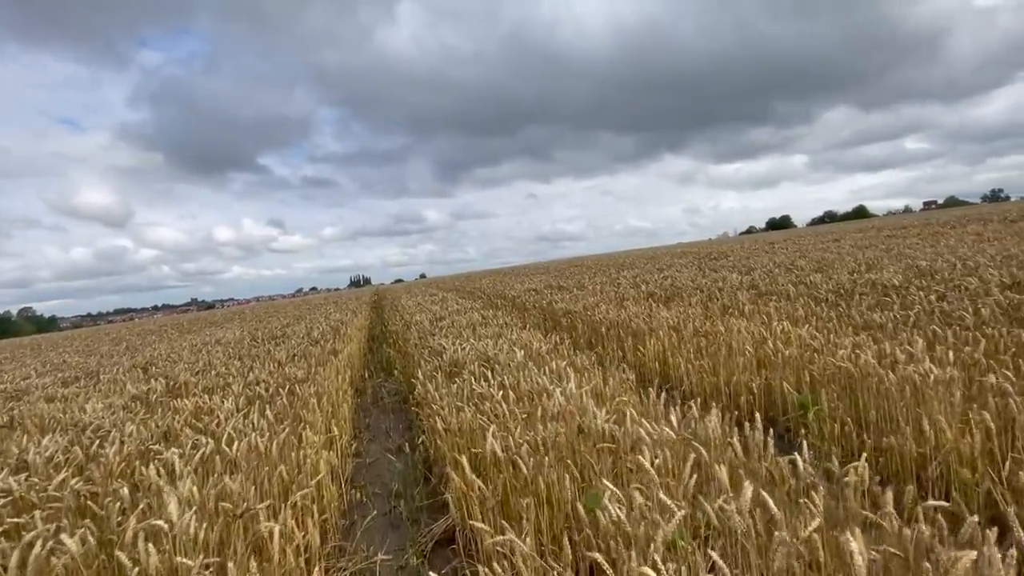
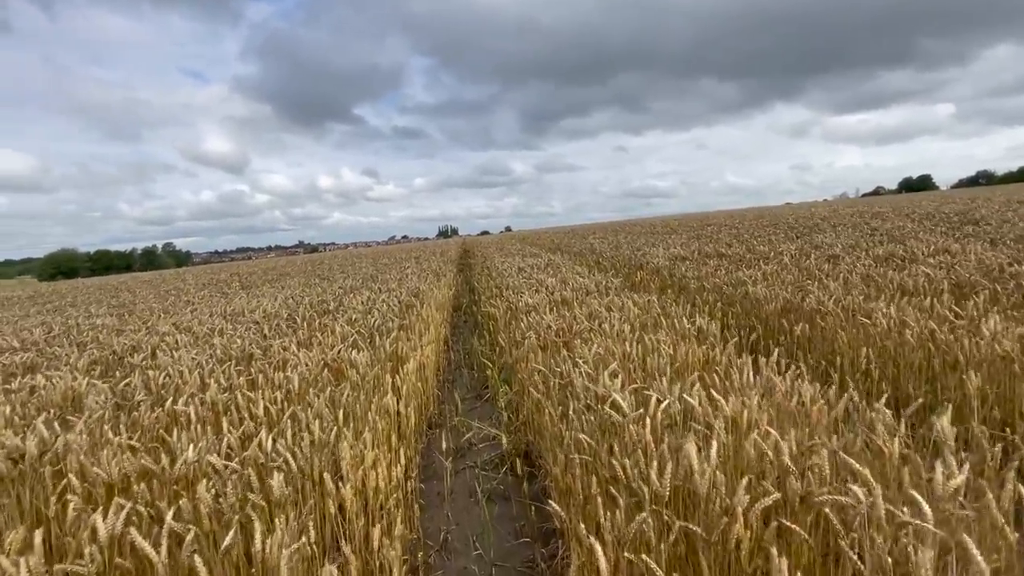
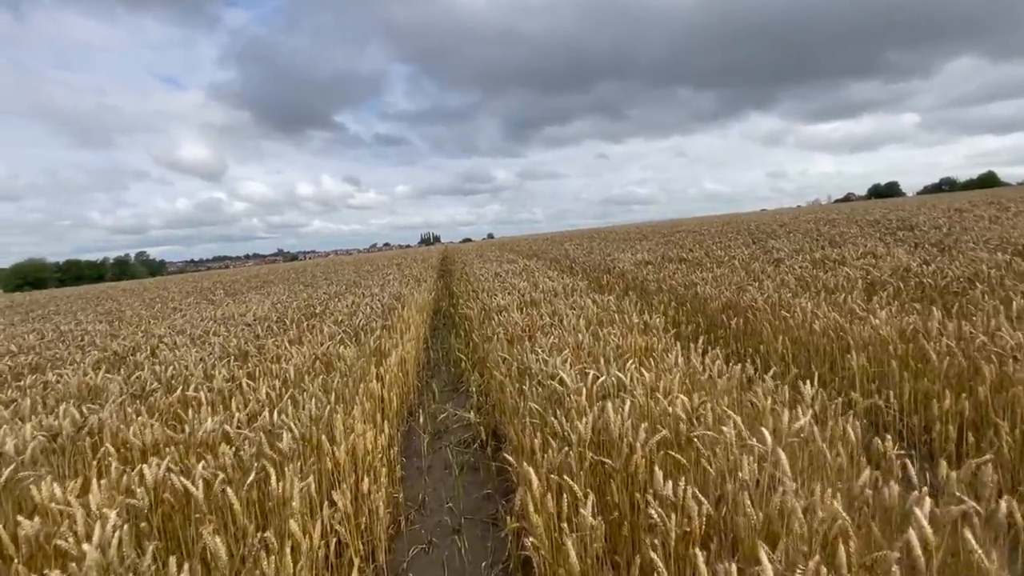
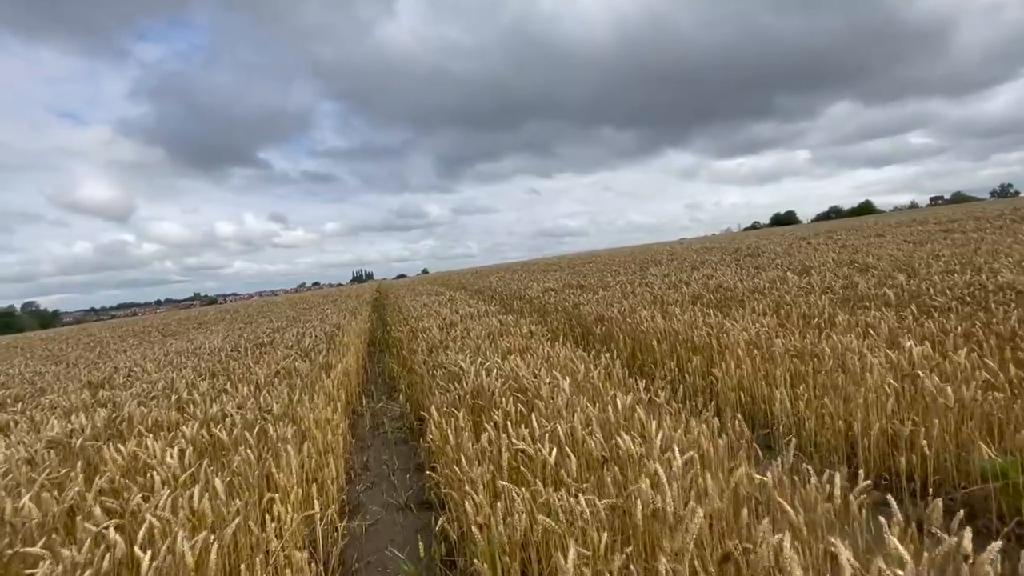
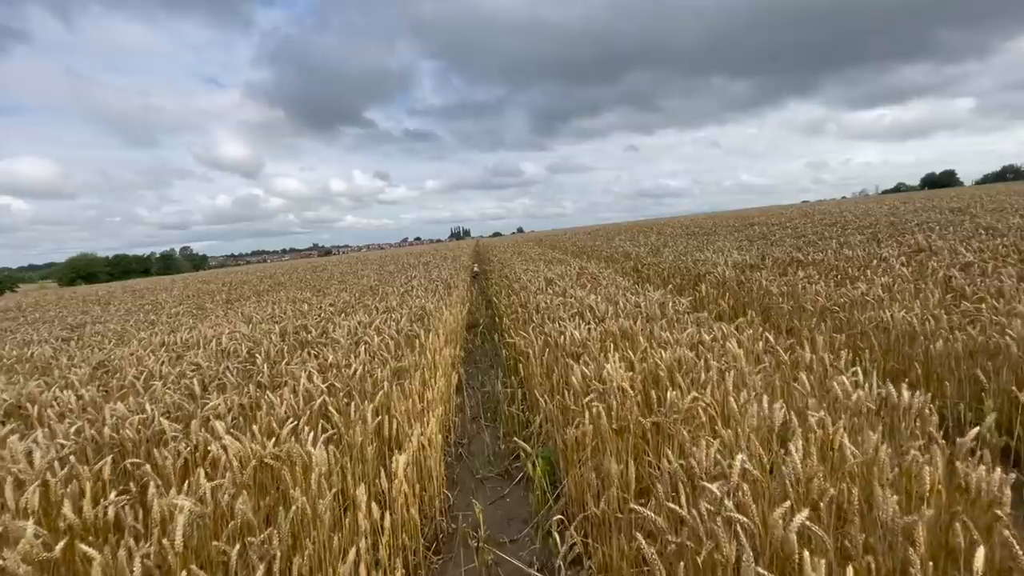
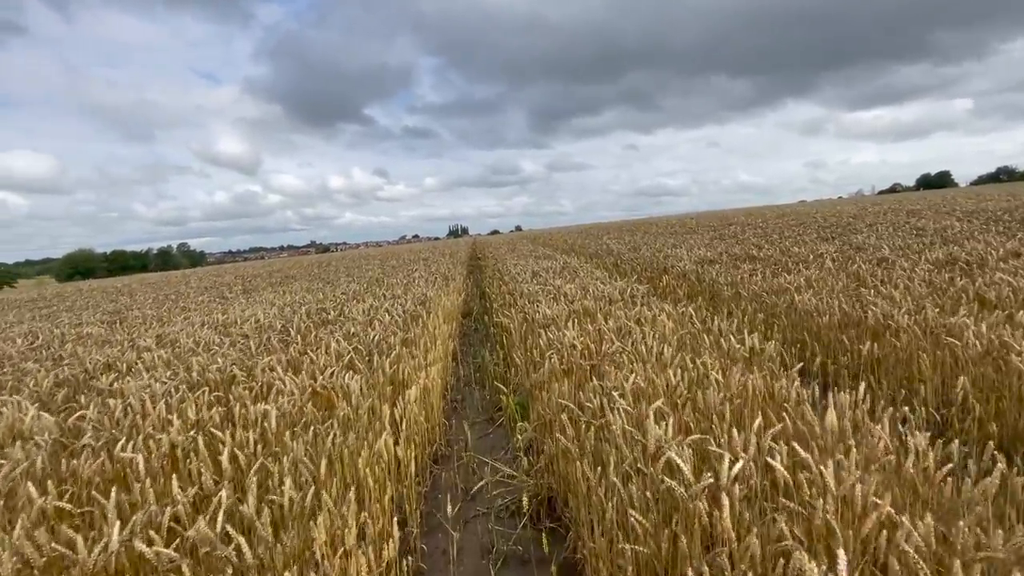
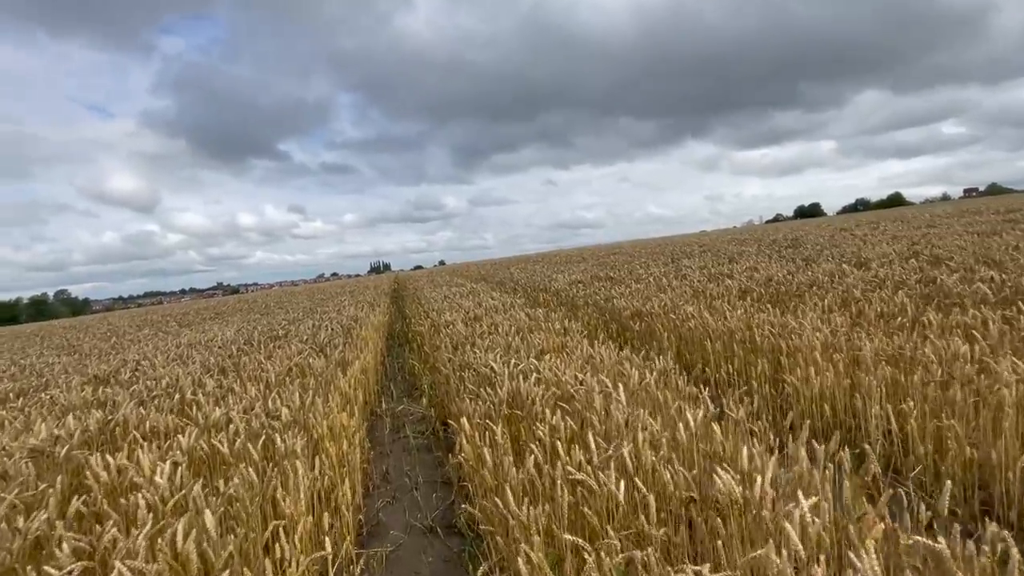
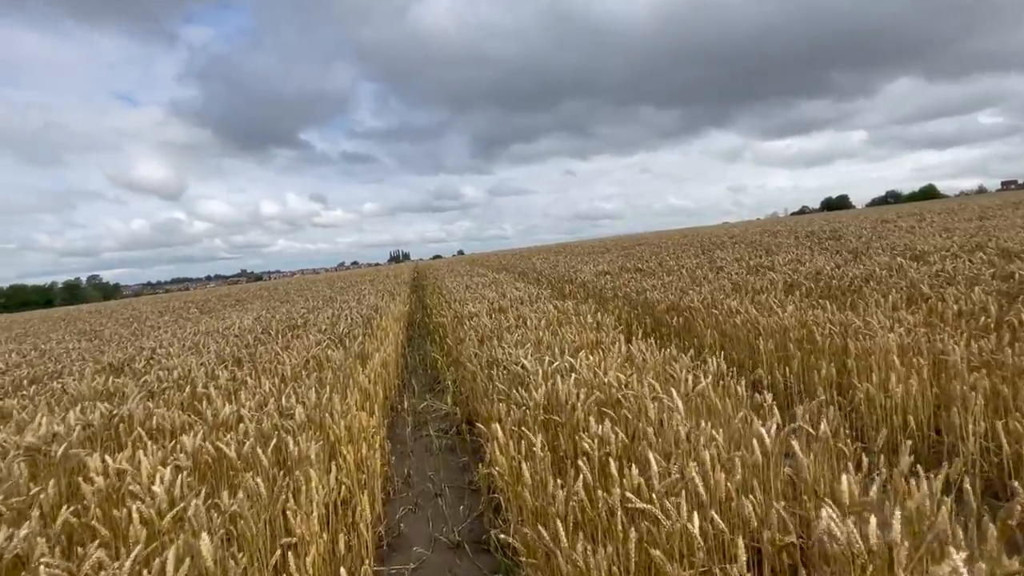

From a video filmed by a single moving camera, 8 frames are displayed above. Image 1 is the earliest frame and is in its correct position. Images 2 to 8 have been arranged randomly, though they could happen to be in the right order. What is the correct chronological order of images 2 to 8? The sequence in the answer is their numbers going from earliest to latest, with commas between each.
4, 7, 8, 3, 2, 6, 5
